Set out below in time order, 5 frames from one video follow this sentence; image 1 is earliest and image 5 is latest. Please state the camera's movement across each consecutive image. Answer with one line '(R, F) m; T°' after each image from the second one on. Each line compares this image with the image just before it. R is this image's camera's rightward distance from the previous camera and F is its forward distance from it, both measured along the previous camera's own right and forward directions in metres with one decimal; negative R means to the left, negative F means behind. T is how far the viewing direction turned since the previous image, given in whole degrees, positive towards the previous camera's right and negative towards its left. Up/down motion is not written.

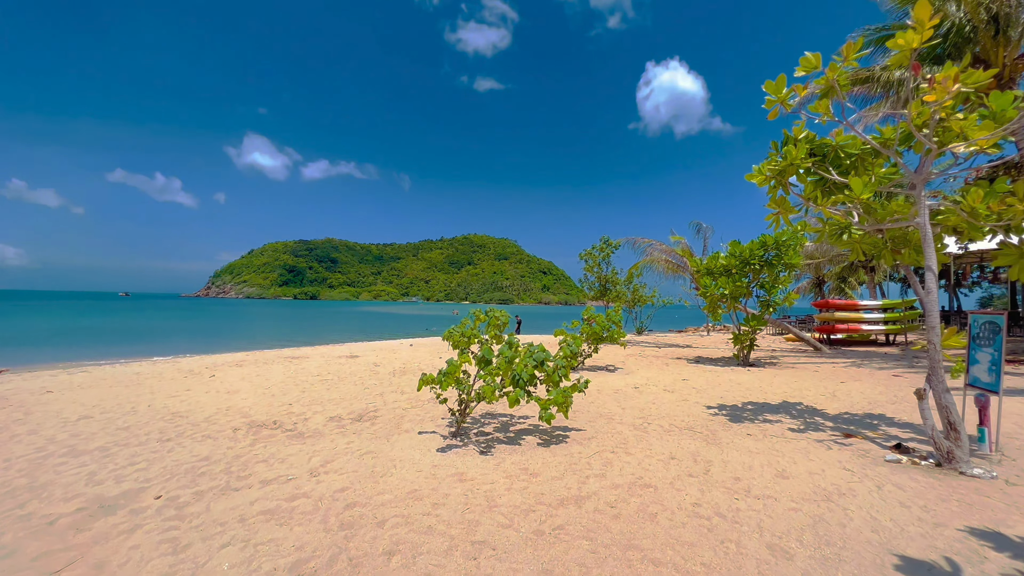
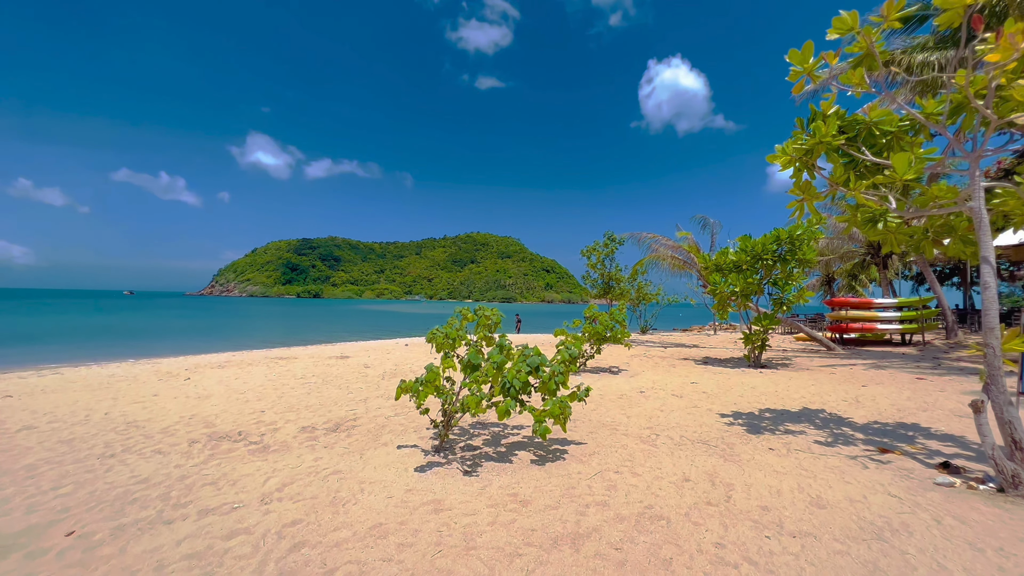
(+0.1, +0.6) m; 0°
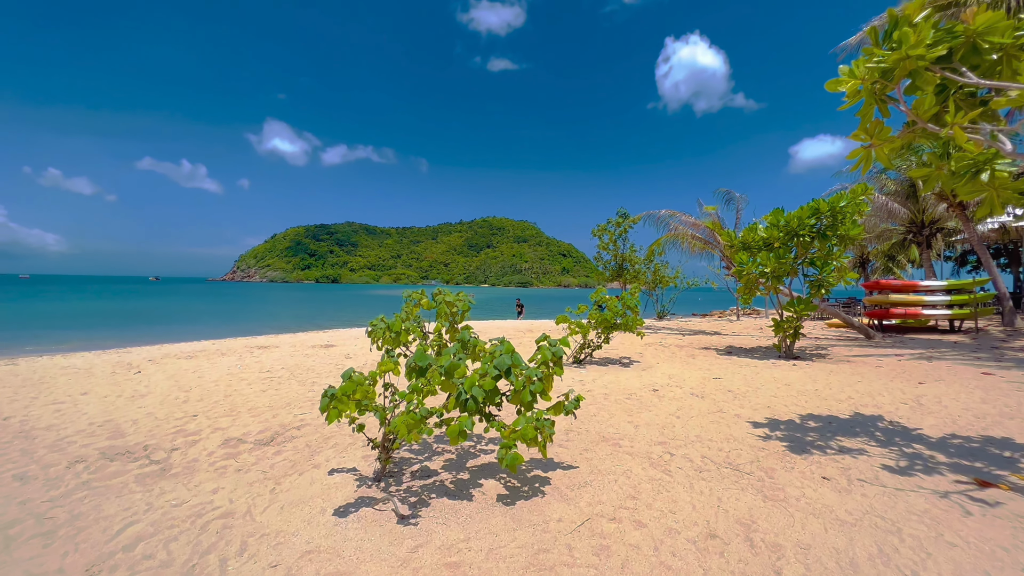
(+0.4, +1.1) m; -2°
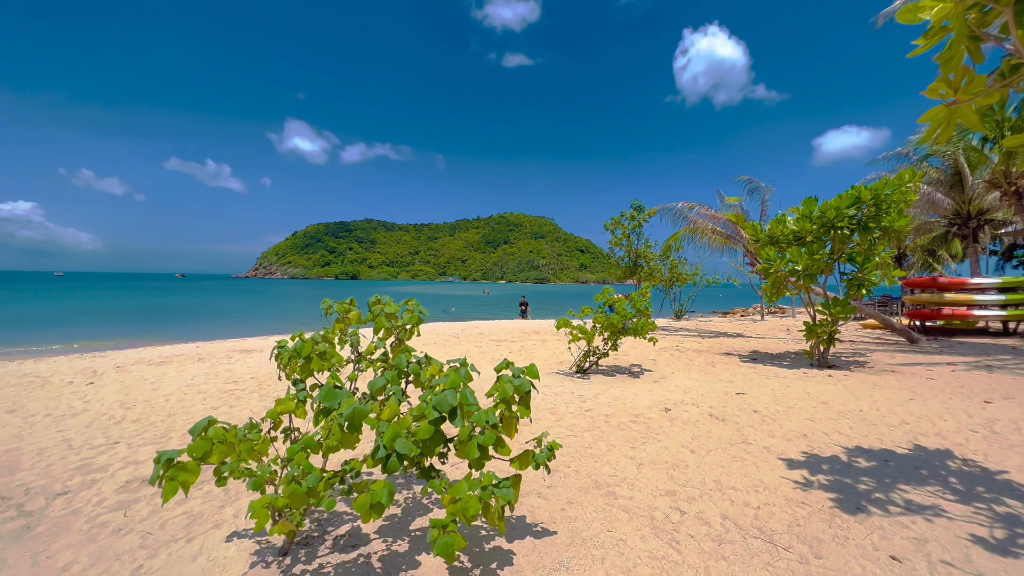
(+0.4, +0.9) m; -2°
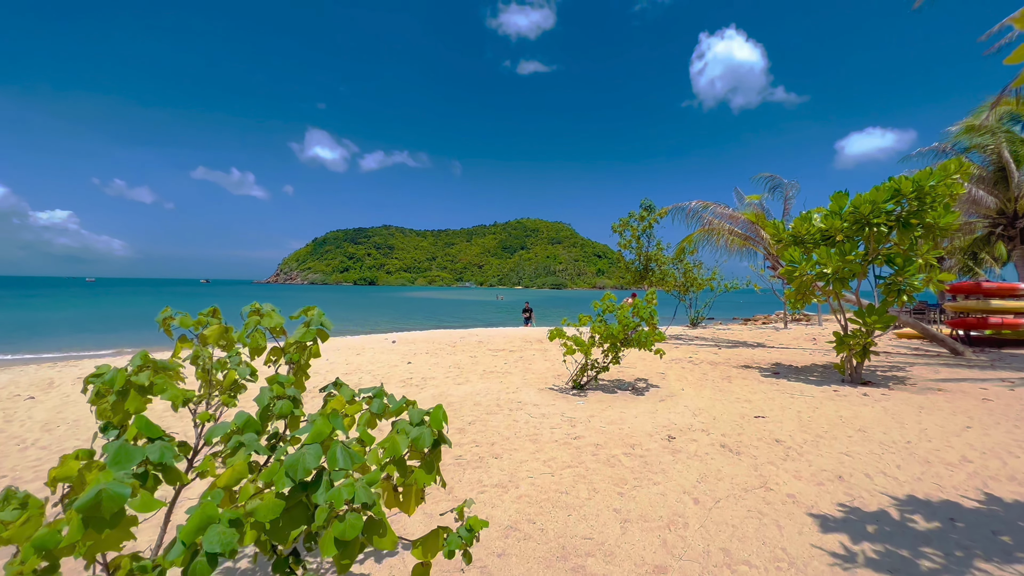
(+0.5, +0.8) m; -2°
